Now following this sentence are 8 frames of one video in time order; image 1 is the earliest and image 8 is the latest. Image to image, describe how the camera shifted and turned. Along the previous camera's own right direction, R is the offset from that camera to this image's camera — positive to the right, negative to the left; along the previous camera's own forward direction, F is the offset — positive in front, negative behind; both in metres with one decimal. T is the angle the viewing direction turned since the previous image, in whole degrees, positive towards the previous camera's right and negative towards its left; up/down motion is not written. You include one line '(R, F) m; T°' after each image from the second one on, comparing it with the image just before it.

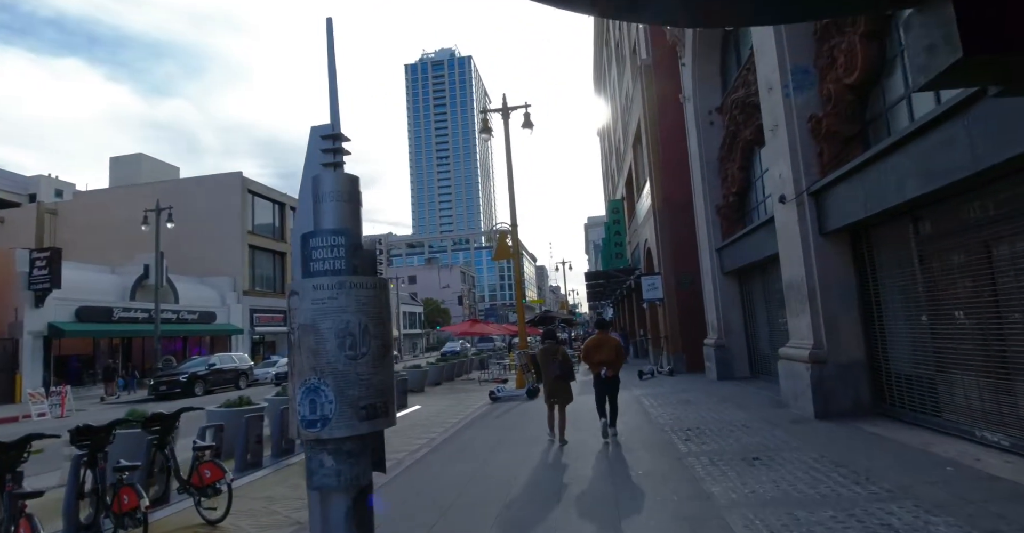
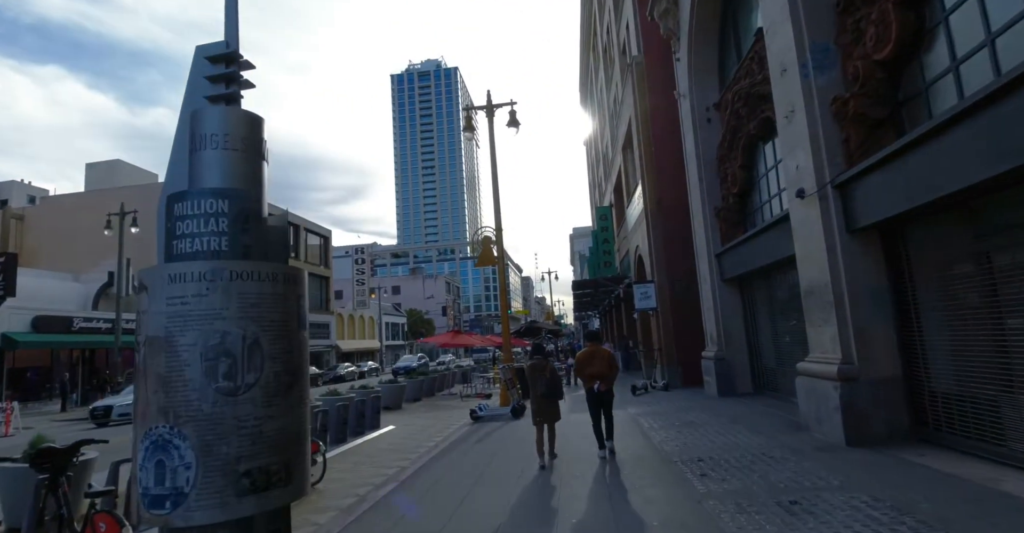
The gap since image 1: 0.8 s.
(0.0, +1.2) m; +1°
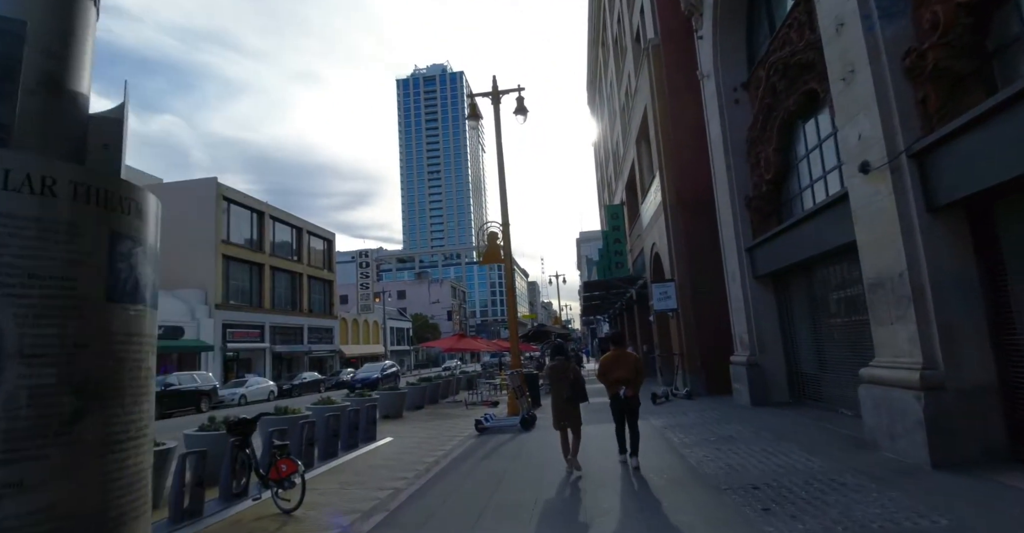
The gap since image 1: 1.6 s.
(-0.1, +1.3) m; -1°
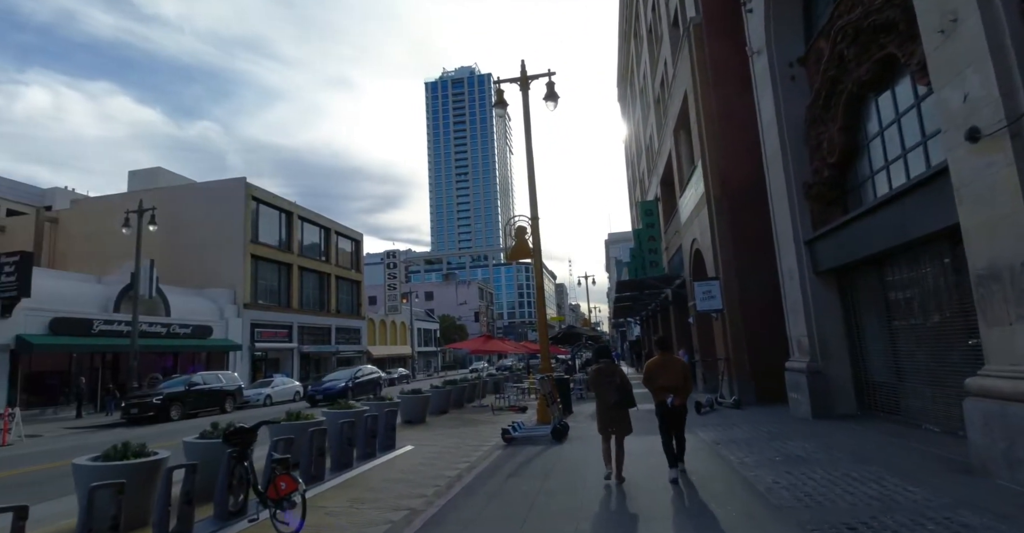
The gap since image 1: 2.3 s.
(0.0, +1.0) m; -3°
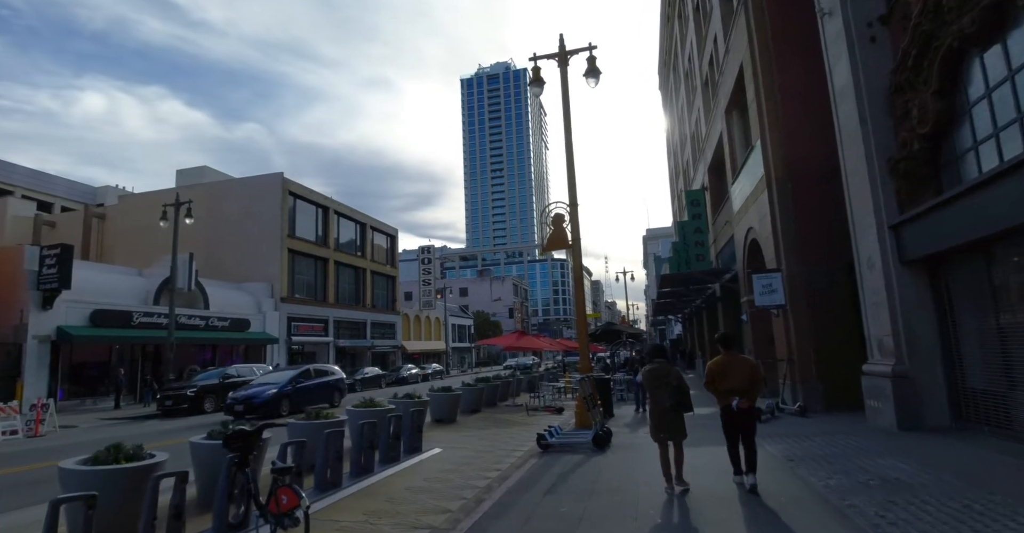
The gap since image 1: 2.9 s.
(0.0, +1.1) m; -4°
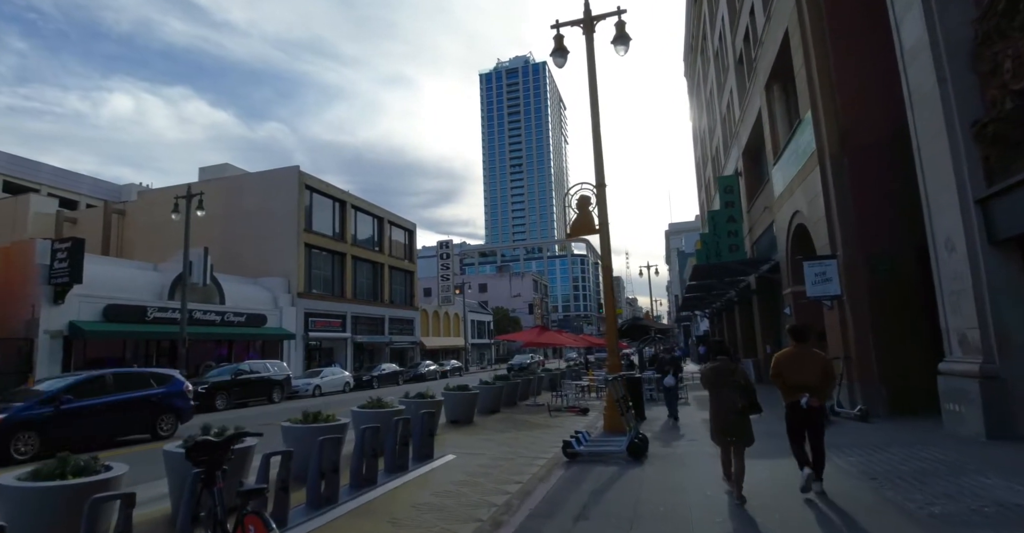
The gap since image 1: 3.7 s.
(0.0, +1.2) m; -2°
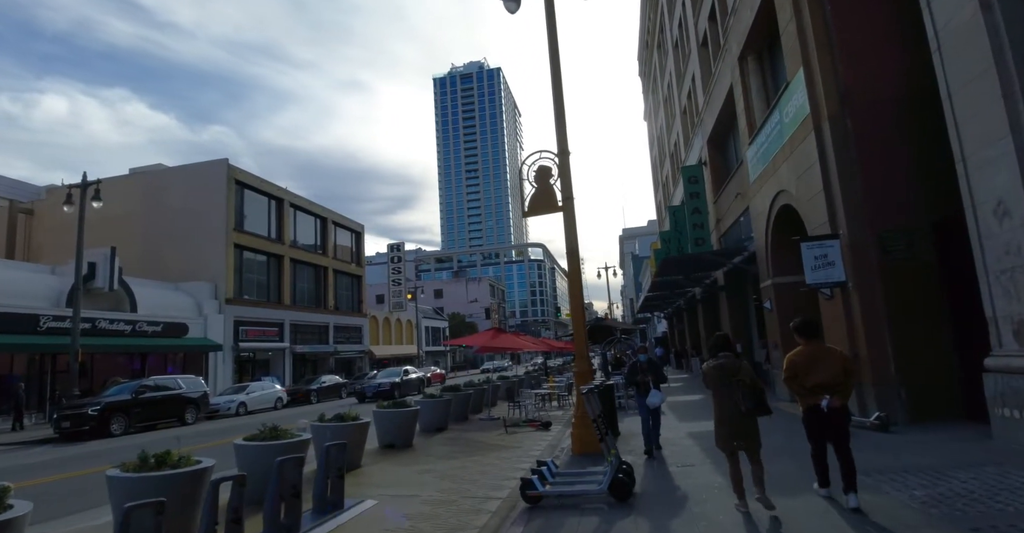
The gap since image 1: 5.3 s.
(+0.2, +2.5) m; +4°
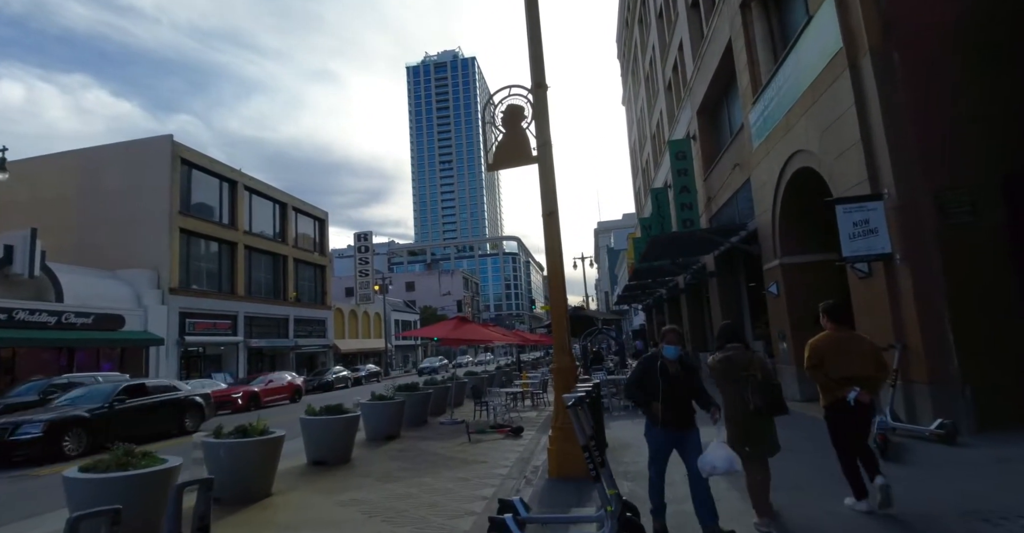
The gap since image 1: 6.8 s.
(+0.2, +2.3) m; +3°
